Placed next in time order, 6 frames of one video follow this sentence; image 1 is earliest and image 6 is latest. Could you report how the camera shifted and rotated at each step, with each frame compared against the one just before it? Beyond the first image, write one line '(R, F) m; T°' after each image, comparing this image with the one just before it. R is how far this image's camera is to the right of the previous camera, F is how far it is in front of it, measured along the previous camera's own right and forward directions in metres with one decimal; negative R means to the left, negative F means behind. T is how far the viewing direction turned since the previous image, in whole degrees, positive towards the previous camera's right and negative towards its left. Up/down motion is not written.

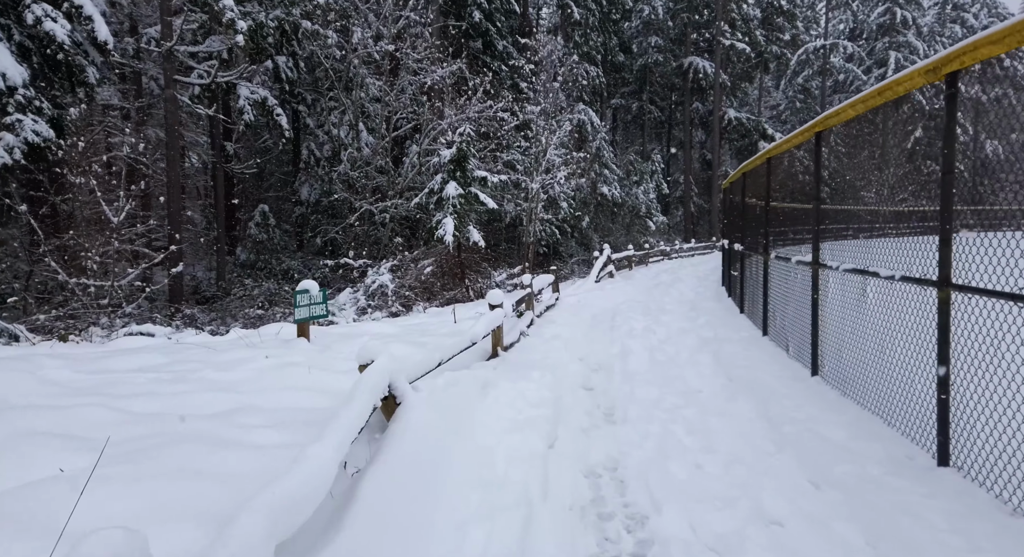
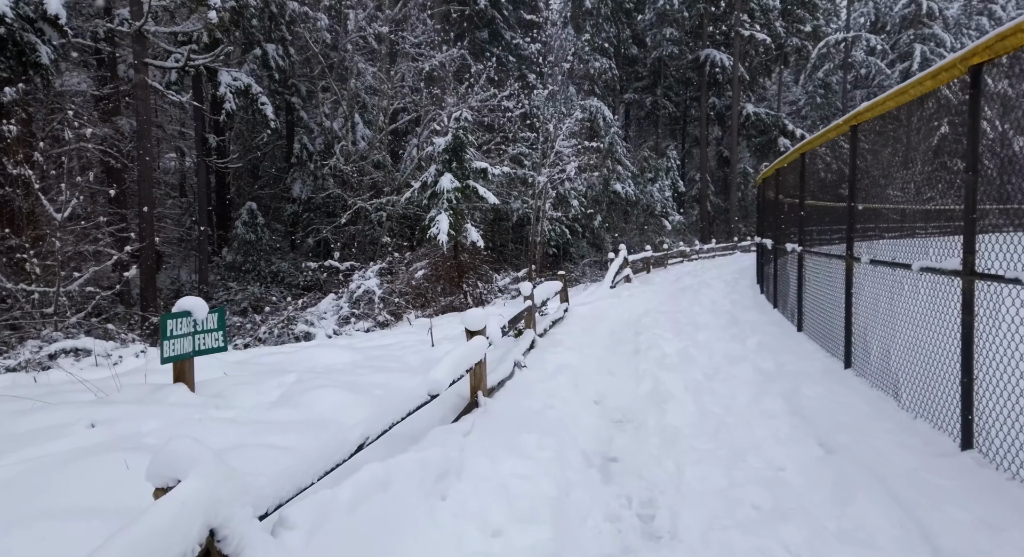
(+0.1, +1.6) m; -1°
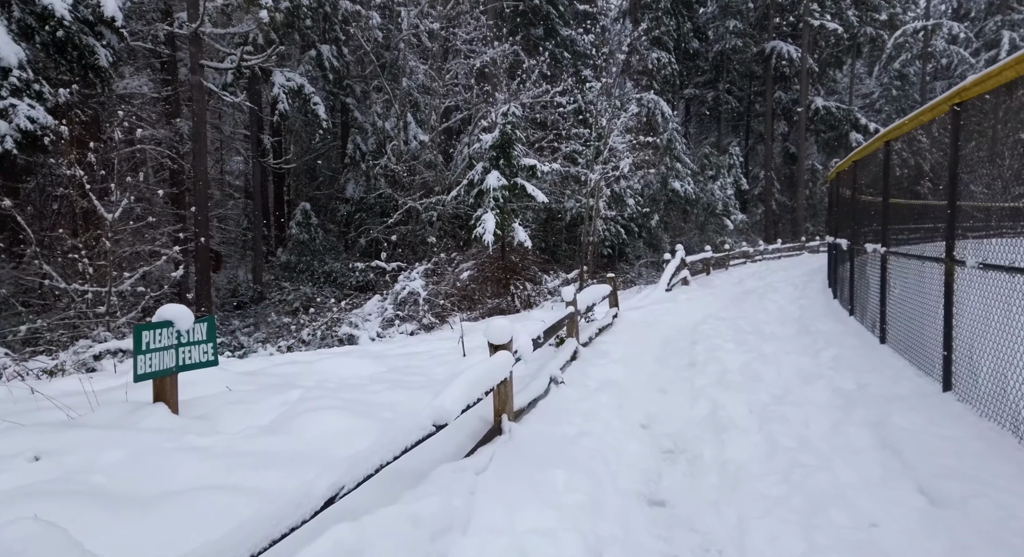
(+0.1, +0.5) m; -5°
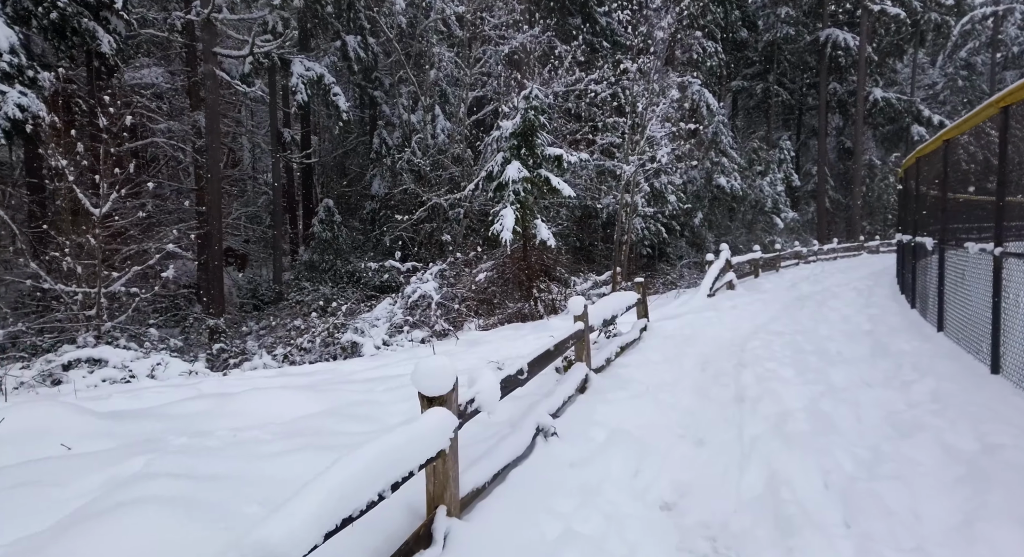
(+0.3, +1.1) m; -4°
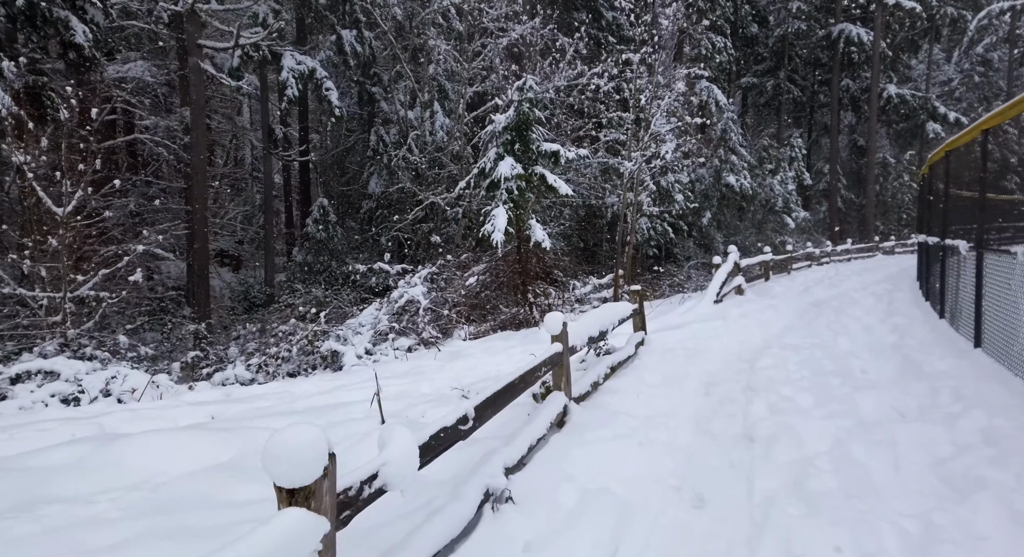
(+0.2, +0.6) m; -1°
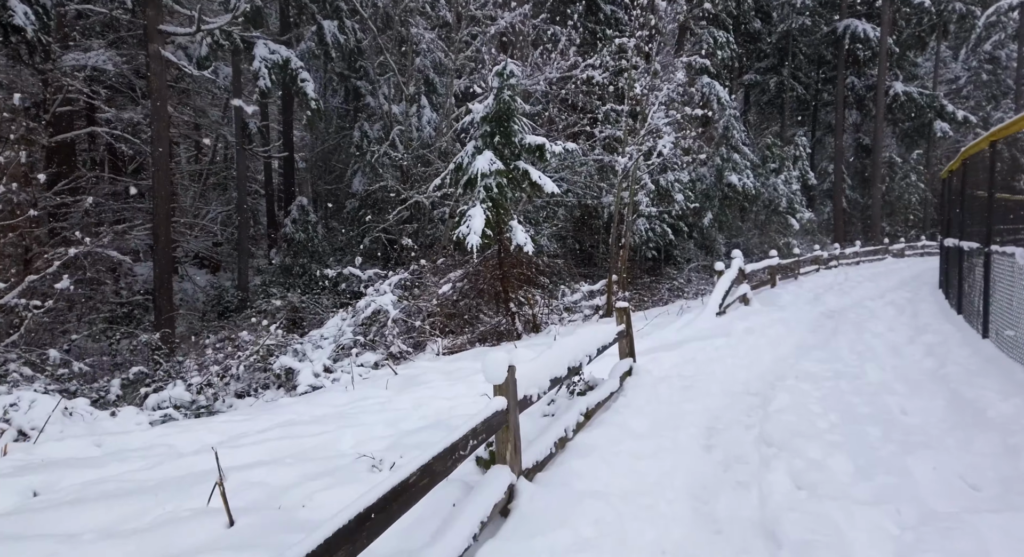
(+0.3, +1.0) m; 0°
